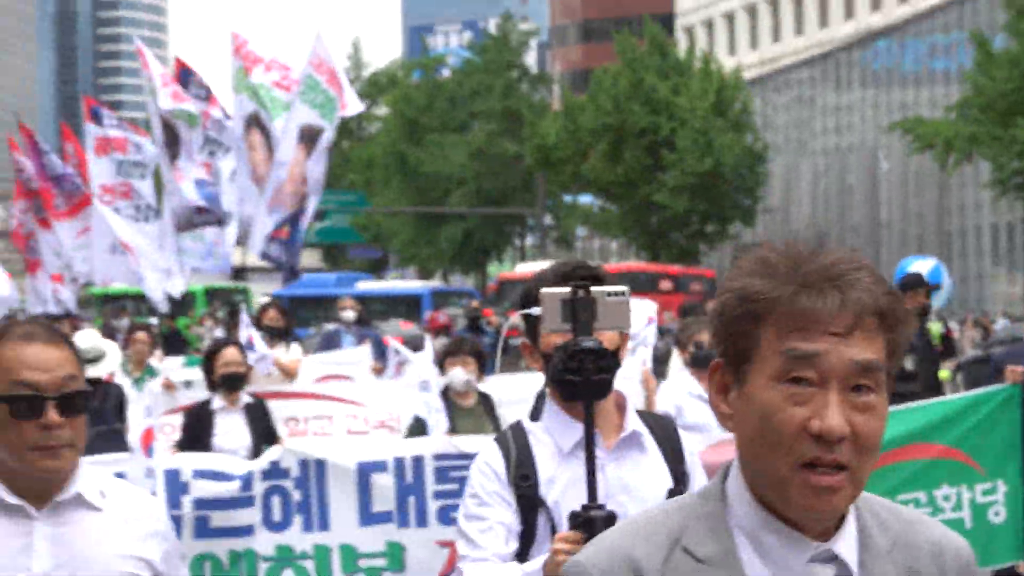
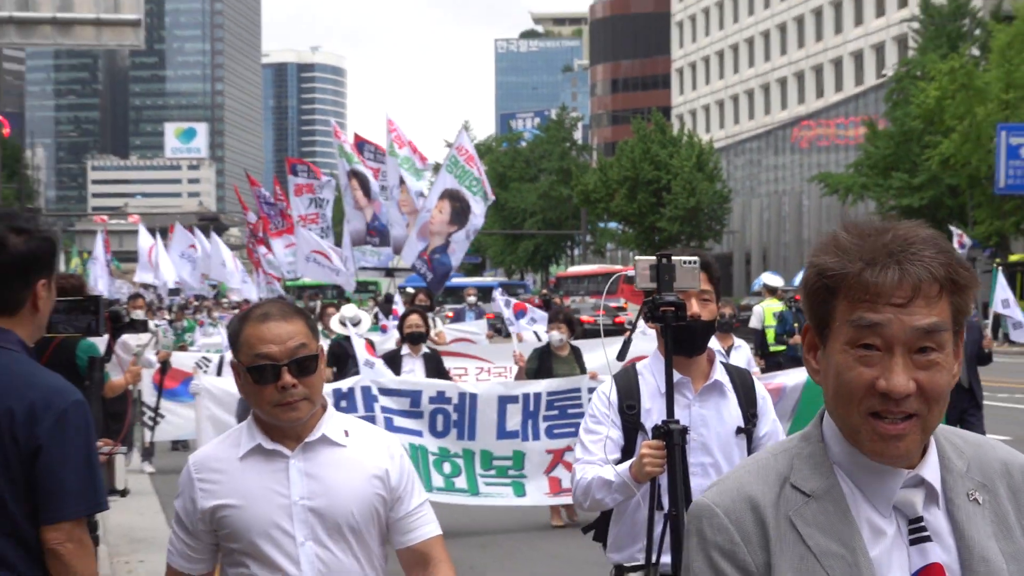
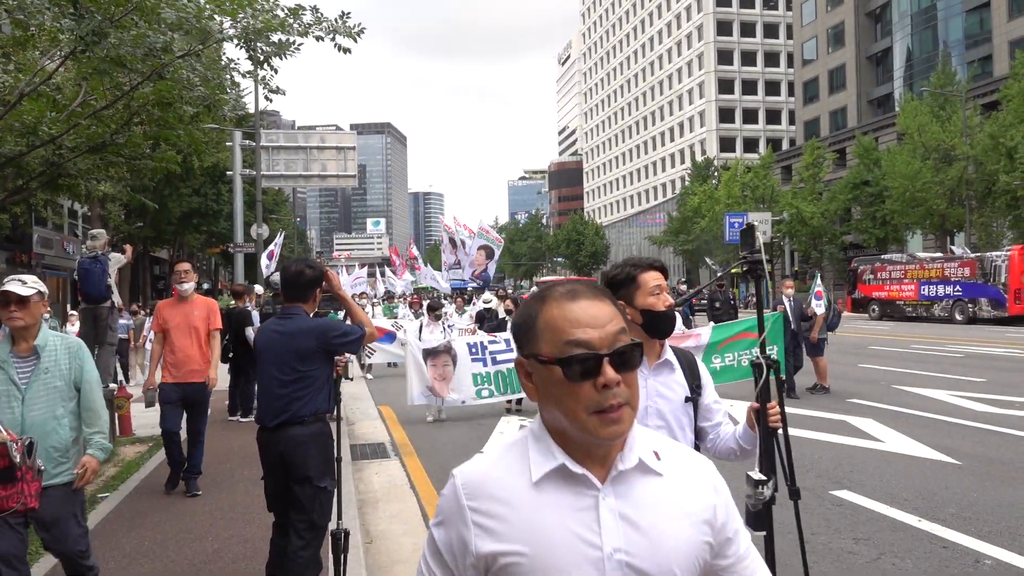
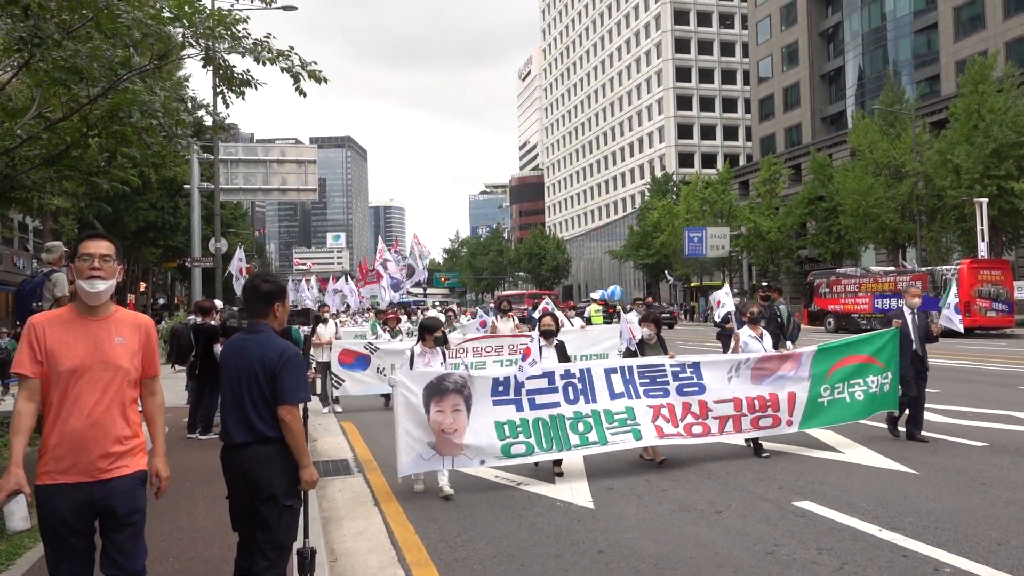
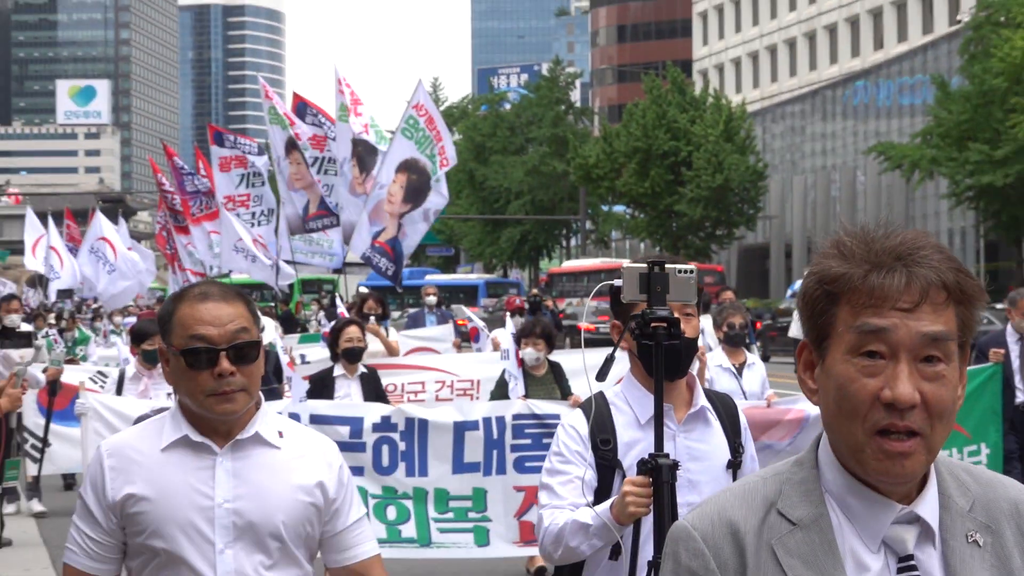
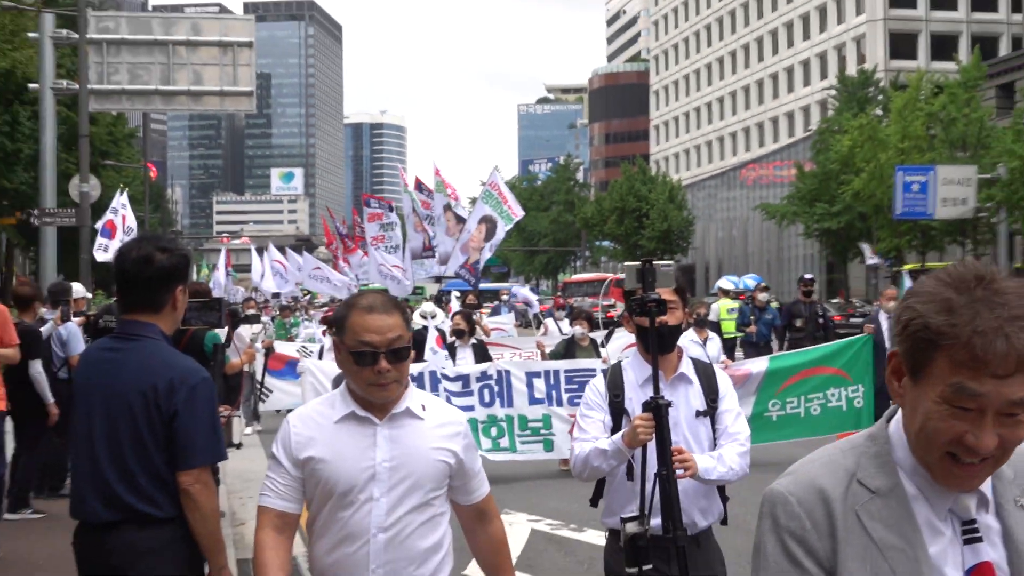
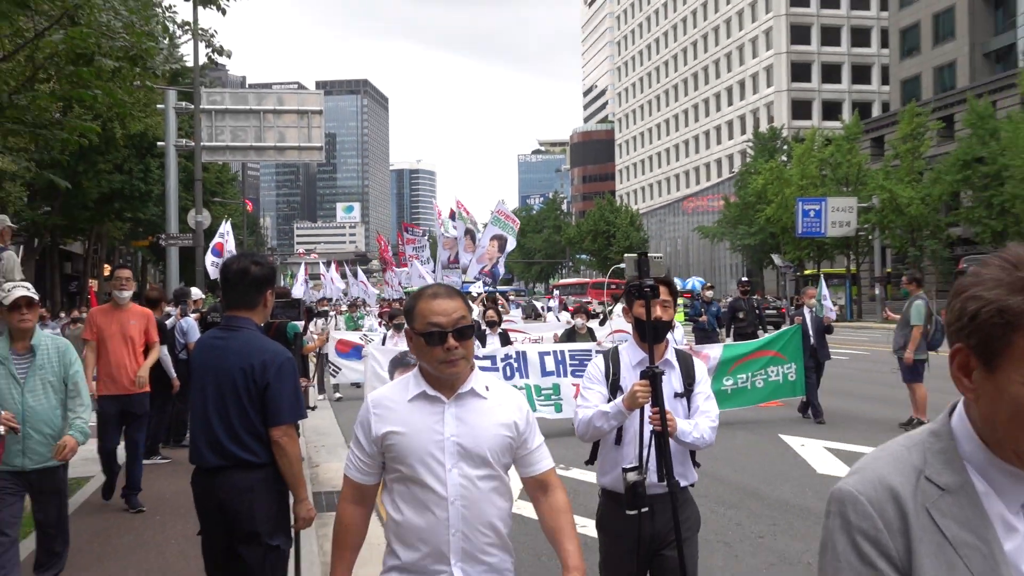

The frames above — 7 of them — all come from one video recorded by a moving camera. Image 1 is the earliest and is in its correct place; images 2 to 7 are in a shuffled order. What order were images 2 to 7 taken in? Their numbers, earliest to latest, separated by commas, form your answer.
5, 2, 6, 7, 3, 4
